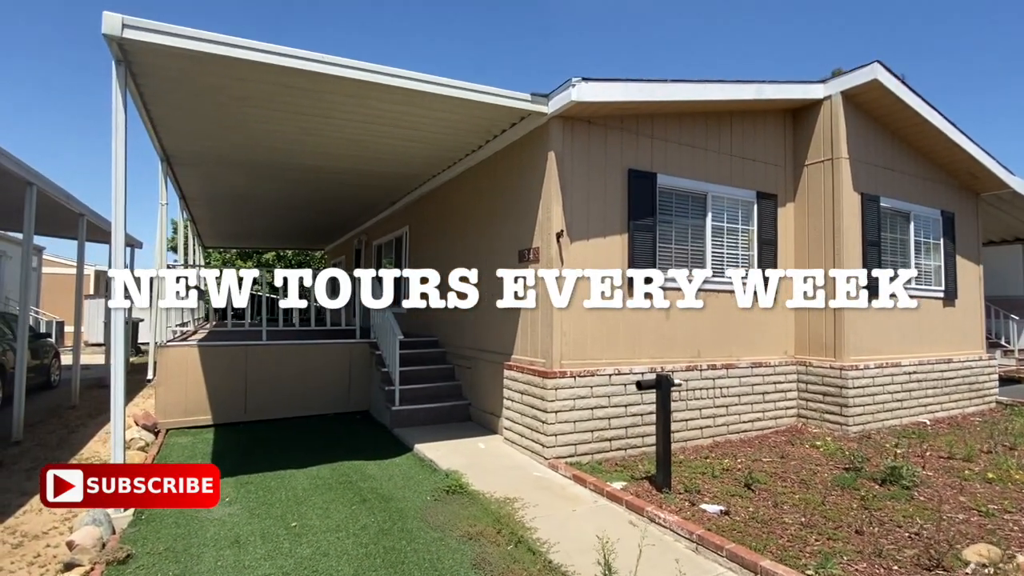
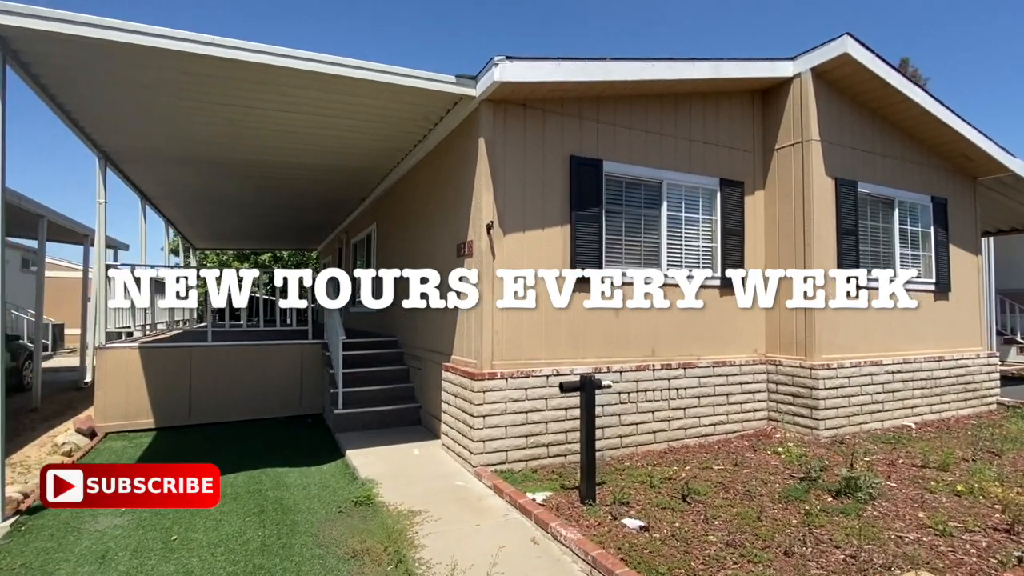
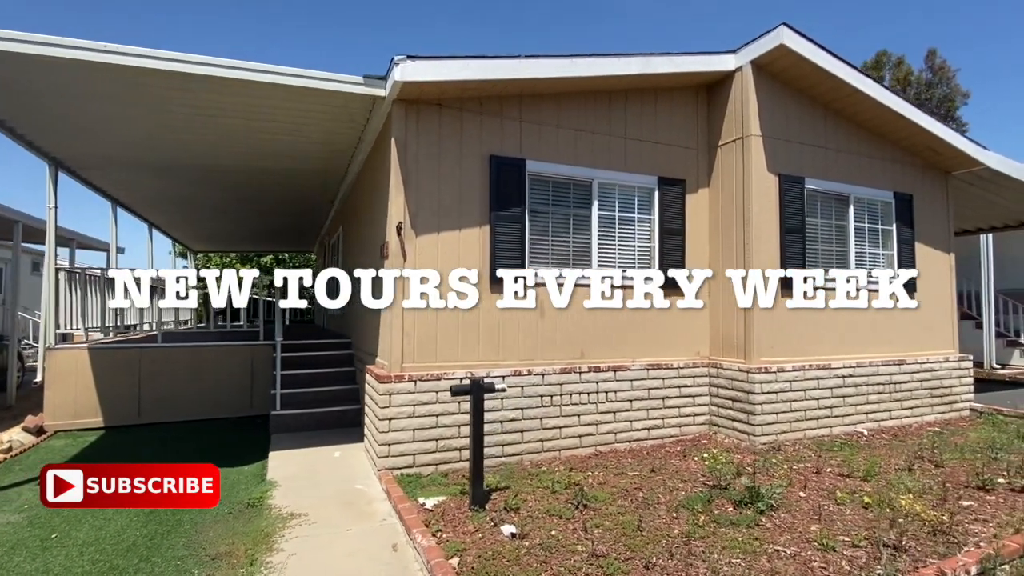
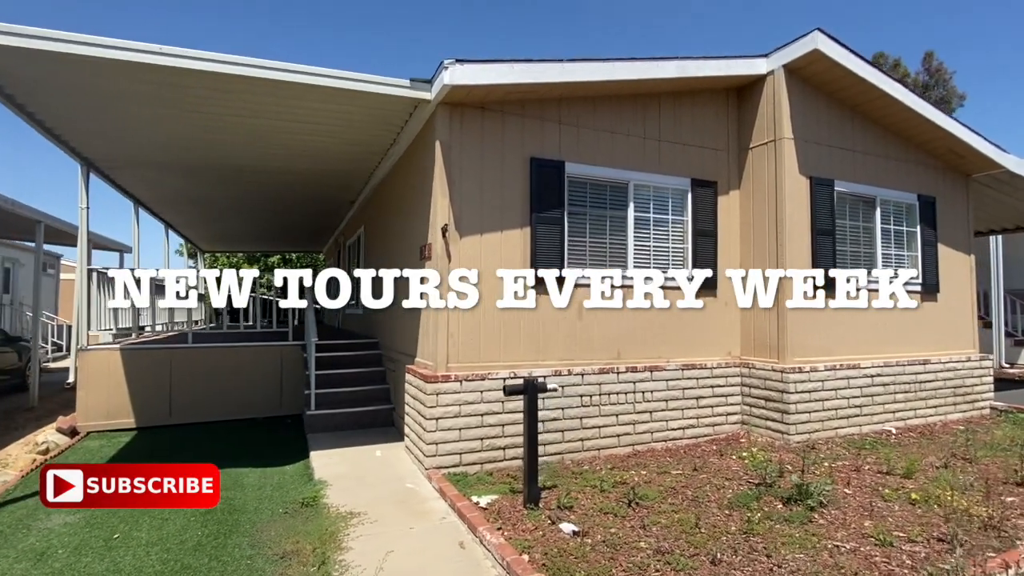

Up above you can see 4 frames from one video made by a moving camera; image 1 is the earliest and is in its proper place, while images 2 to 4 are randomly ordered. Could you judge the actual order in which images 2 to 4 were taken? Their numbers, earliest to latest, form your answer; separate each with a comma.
2, 4, 3
